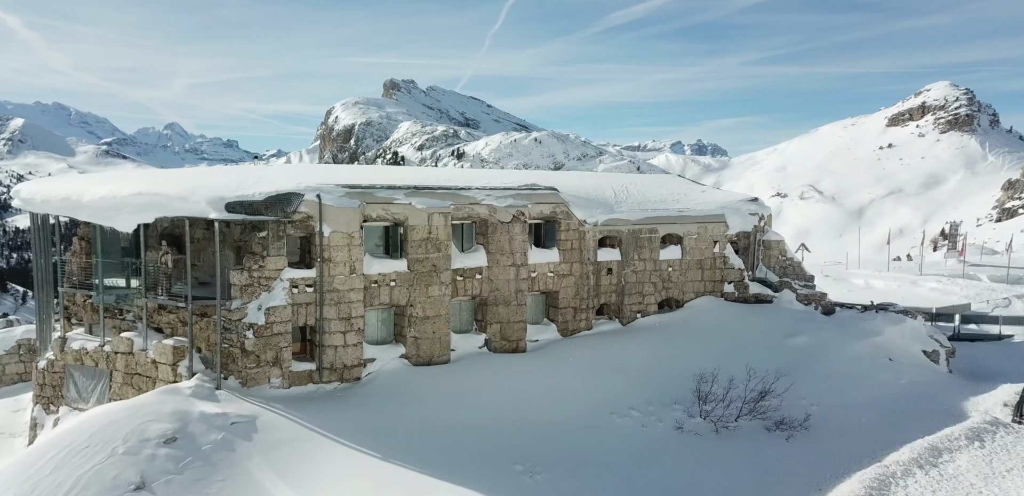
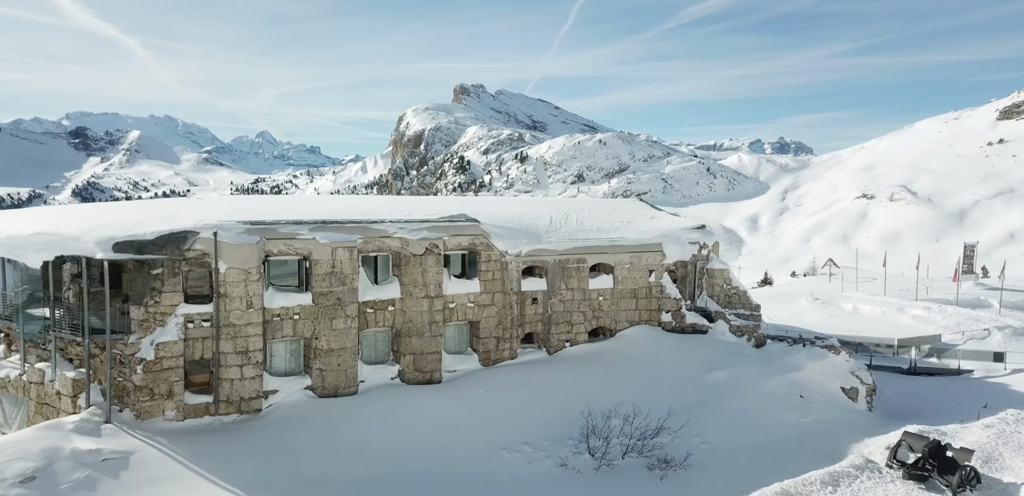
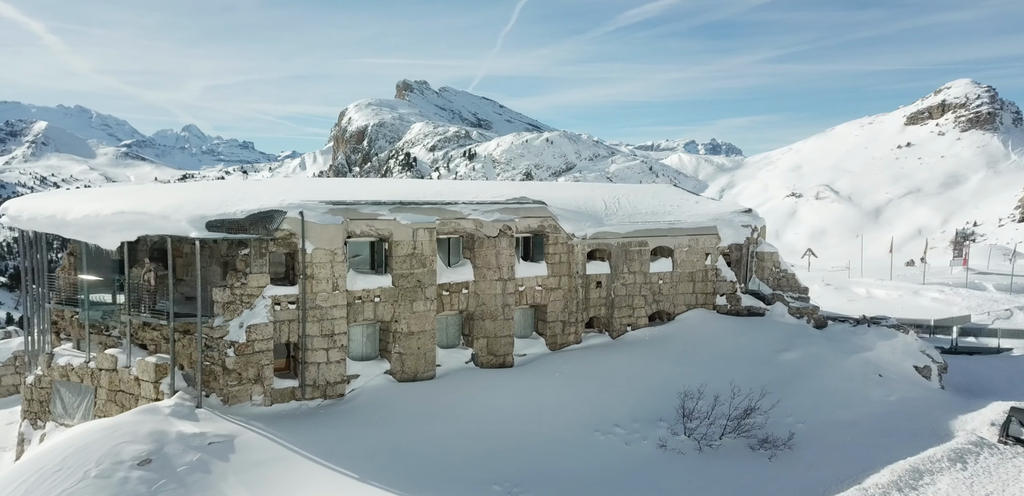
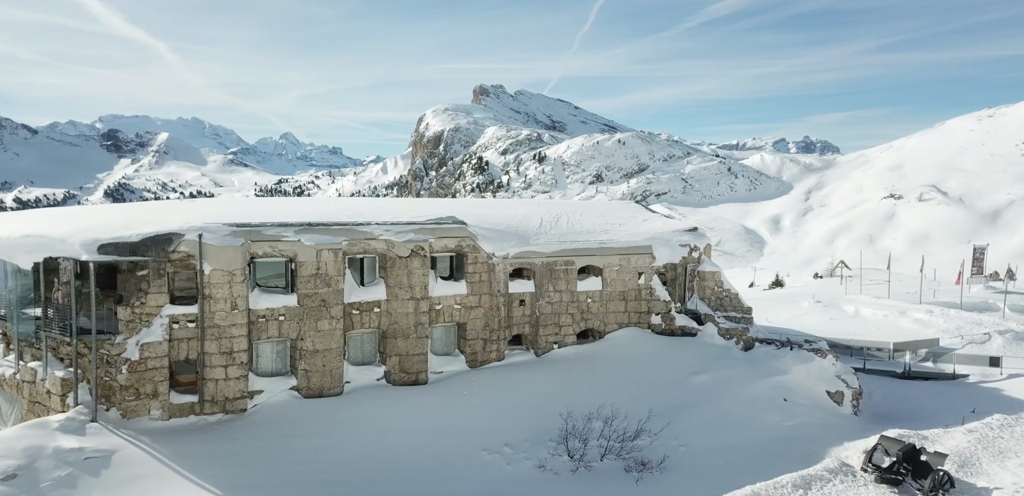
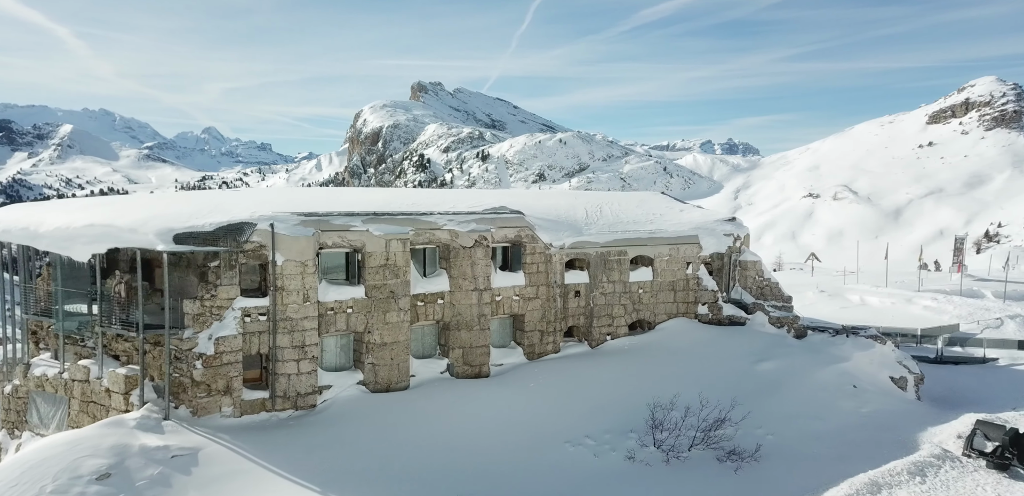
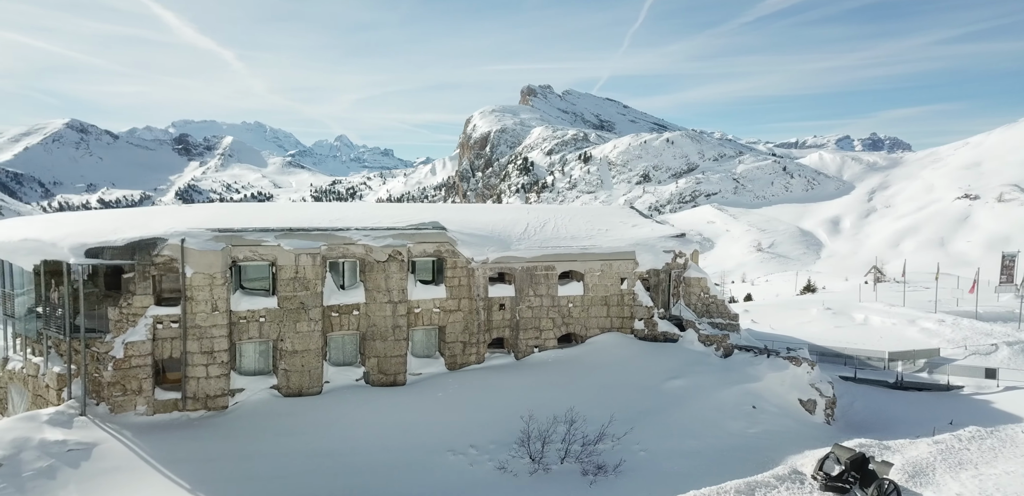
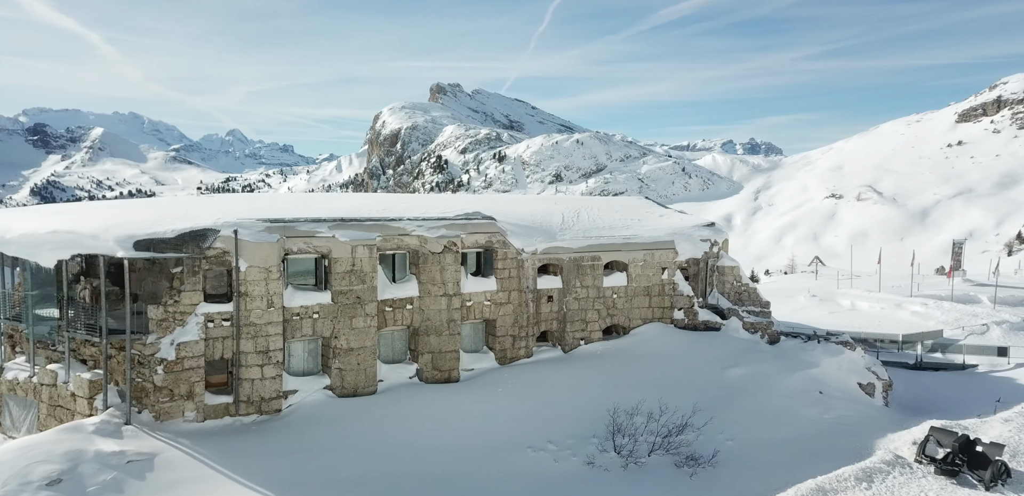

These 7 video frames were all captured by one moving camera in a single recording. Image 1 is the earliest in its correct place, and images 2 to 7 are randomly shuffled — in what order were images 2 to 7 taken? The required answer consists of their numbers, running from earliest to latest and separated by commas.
3, 5, 7, 2, 4, 6
